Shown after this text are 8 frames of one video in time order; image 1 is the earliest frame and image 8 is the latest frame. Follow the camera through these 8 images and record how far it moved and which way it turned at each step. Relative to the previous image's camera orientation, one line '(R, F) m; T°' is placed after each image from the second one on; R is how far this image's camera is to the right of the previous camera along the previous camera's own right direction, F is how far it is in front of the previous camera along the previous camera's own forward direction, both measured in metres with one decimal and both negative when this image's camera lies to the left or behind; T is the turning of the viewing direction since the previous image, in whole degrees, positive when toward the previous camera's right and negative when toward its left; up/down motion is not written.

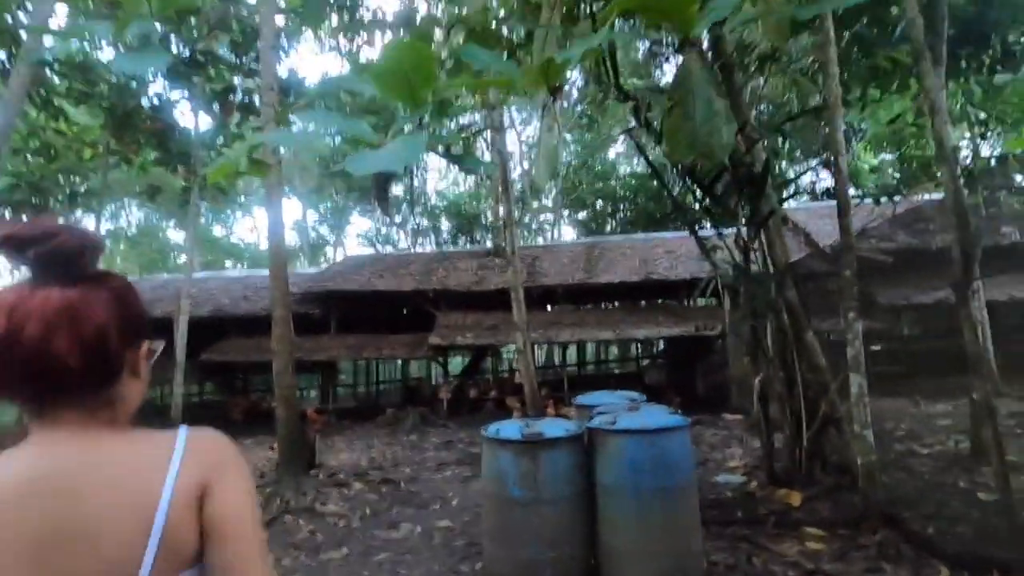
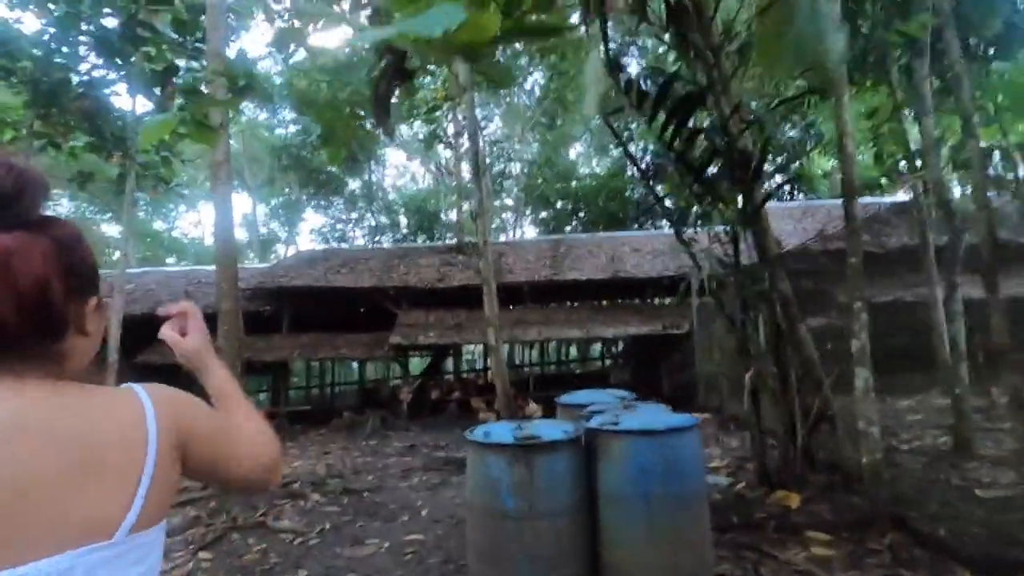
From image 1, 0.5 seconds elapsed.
(-0.2, +0.5) m; +5°
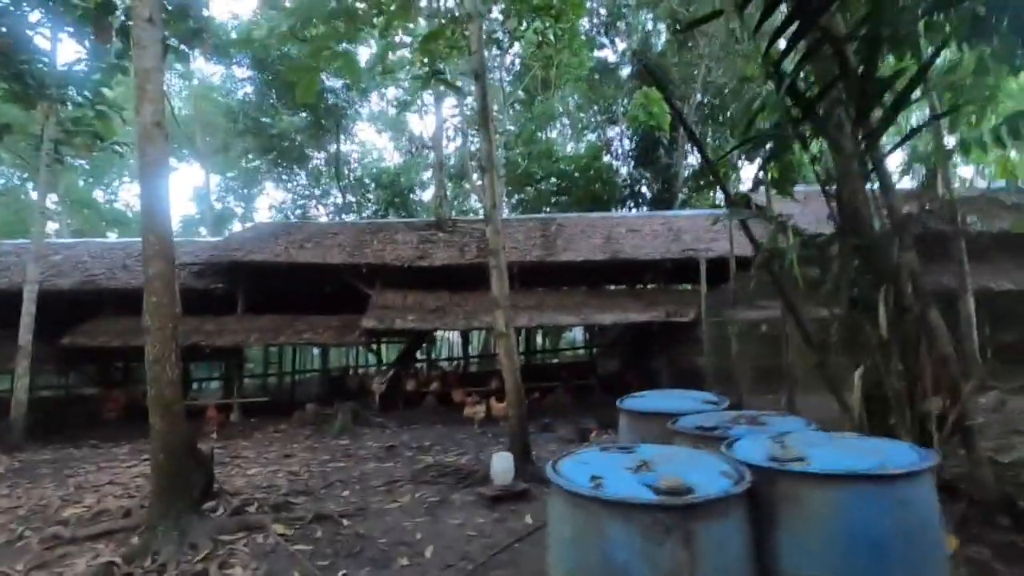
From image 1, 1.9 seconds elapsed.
(-0.6, +1.4) m; +4°
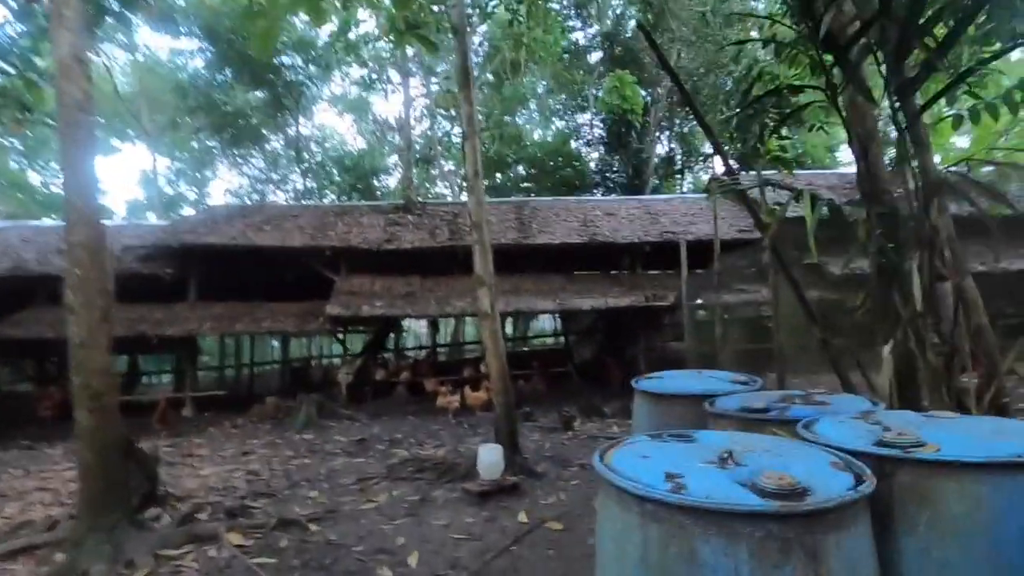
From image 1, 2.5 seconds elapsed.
(-0.2, +0.5) m; +4°
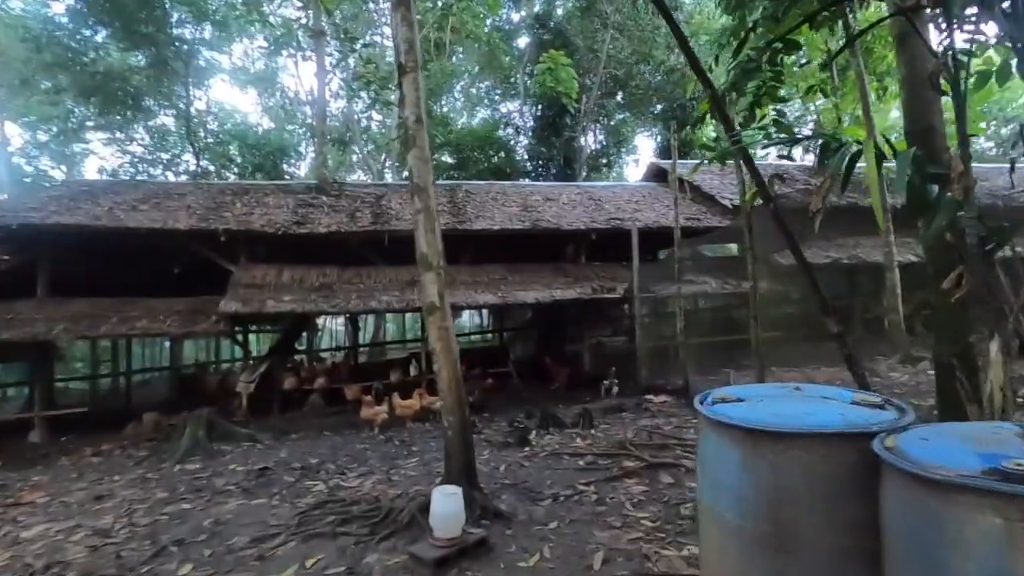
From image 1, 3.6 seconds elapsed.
(-0.3, +1.3) m; +9°
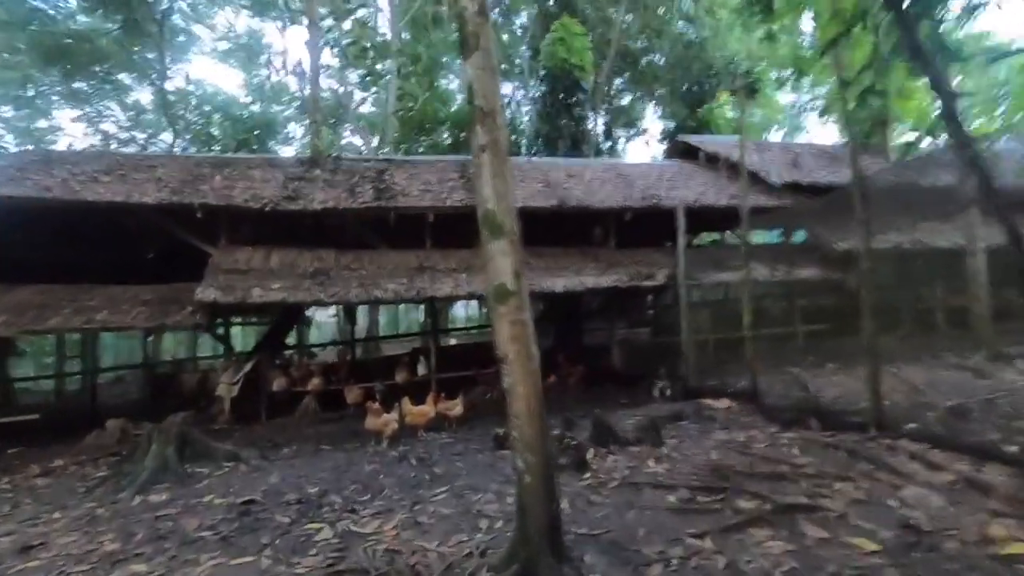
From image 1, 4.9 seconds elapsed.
(-0.6, +1.4) m; +1°
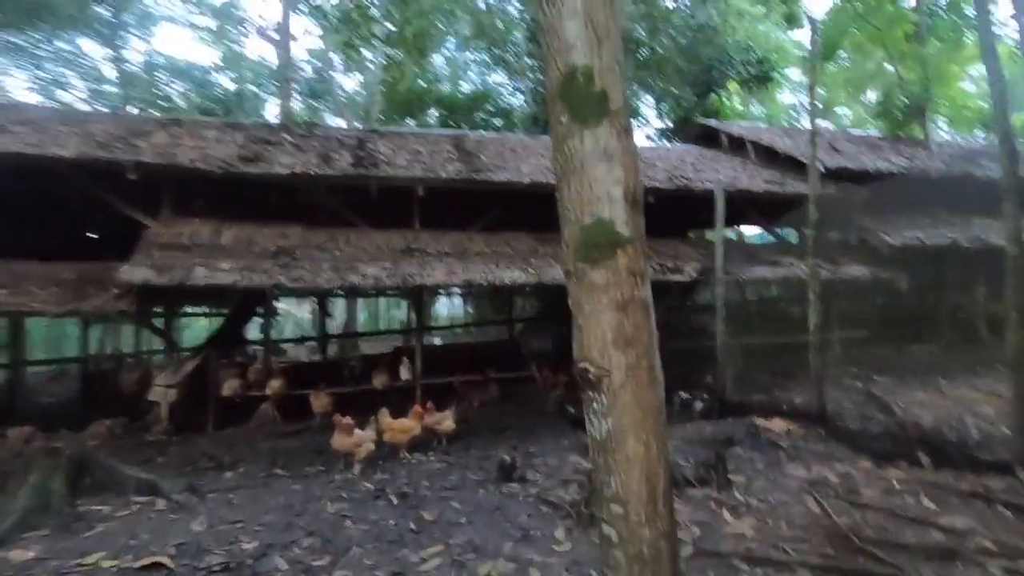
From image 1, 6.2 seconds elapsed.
(-0.3, +1.5) m; +2°
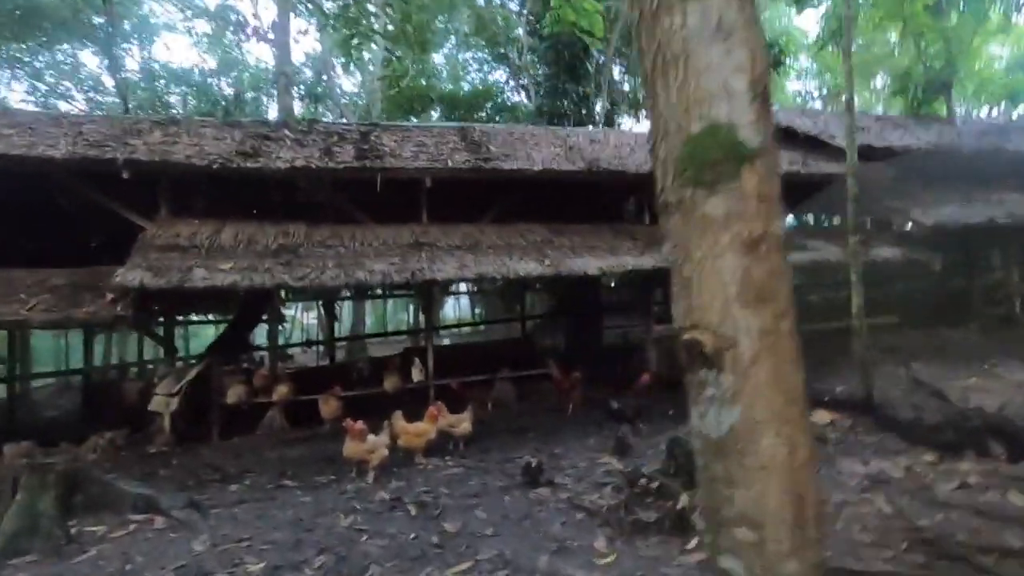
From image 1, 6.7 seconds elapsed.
(-0.1, +0.4) m; -1°
